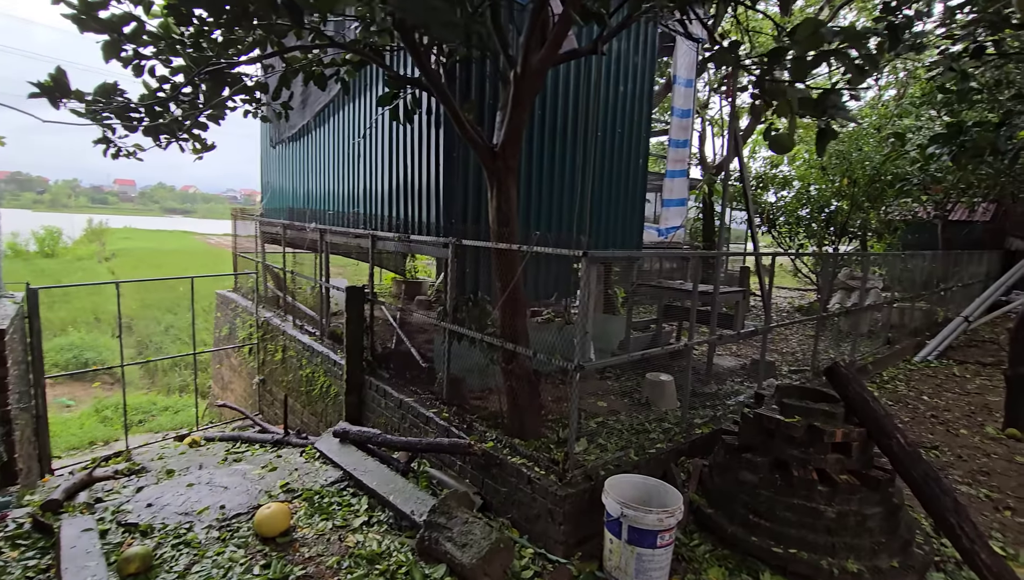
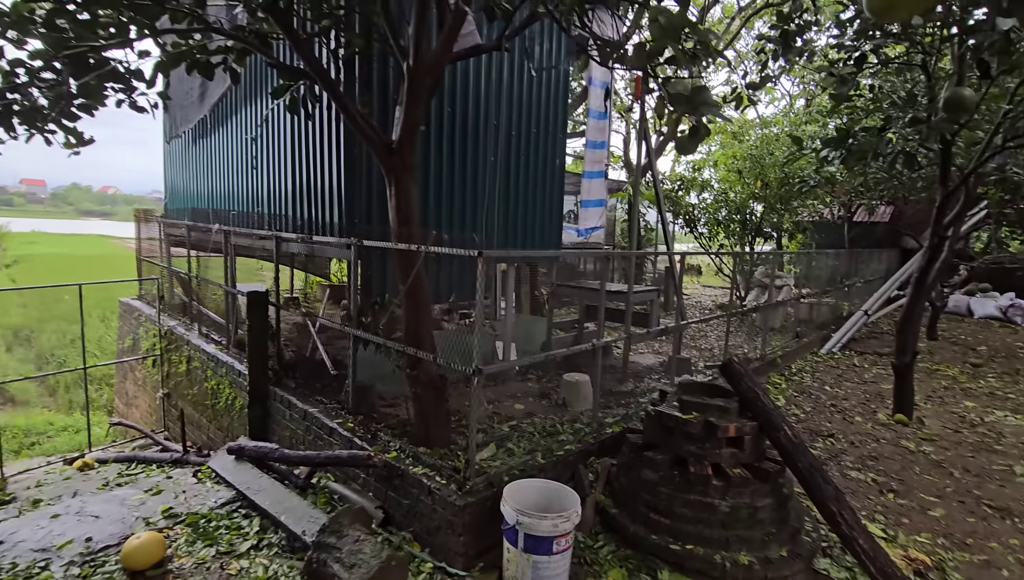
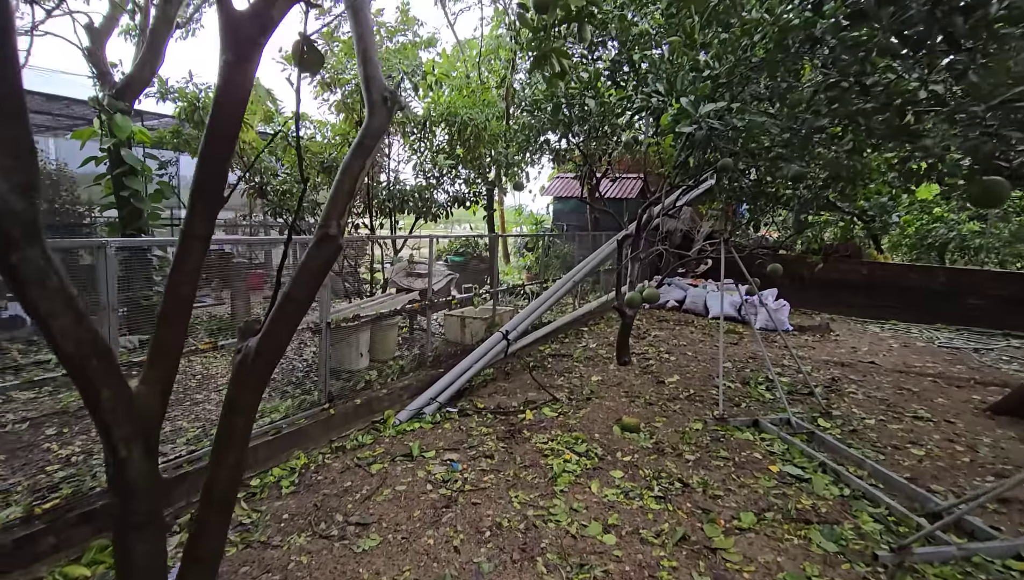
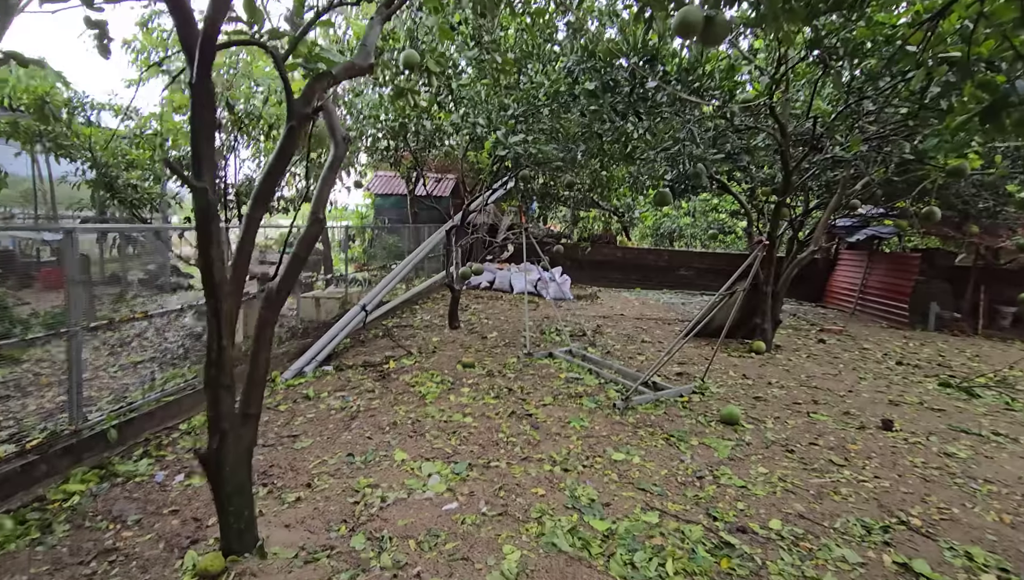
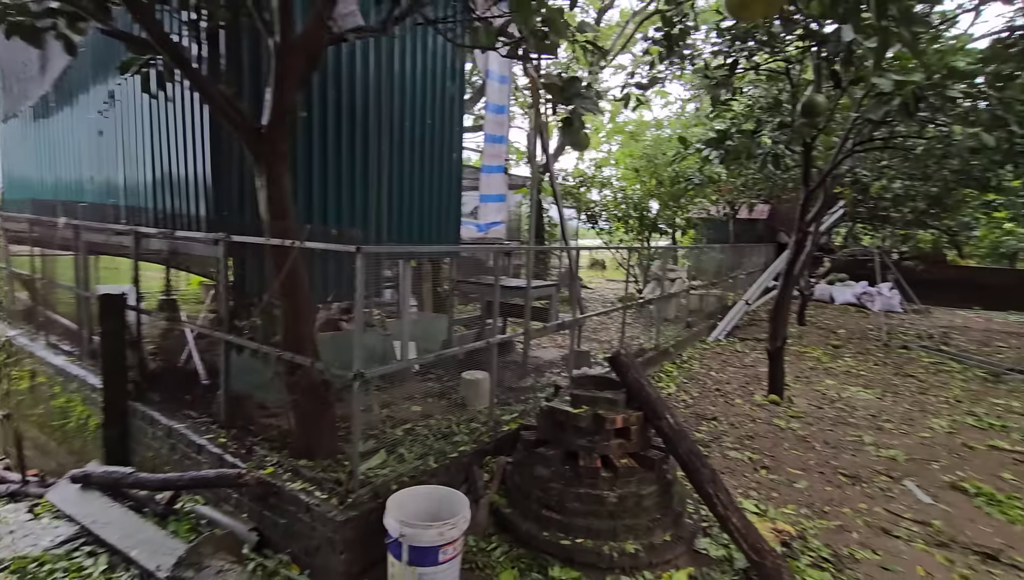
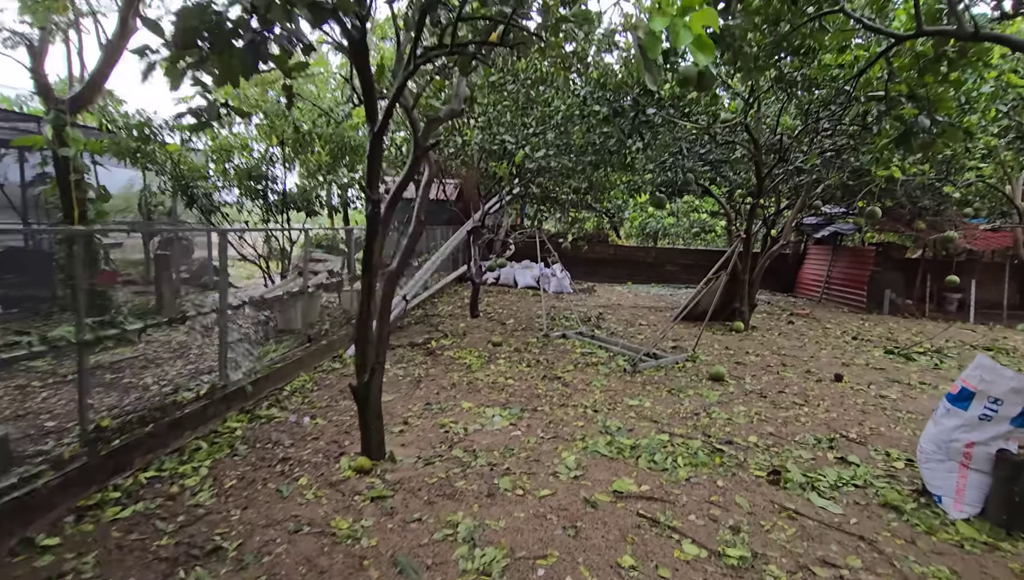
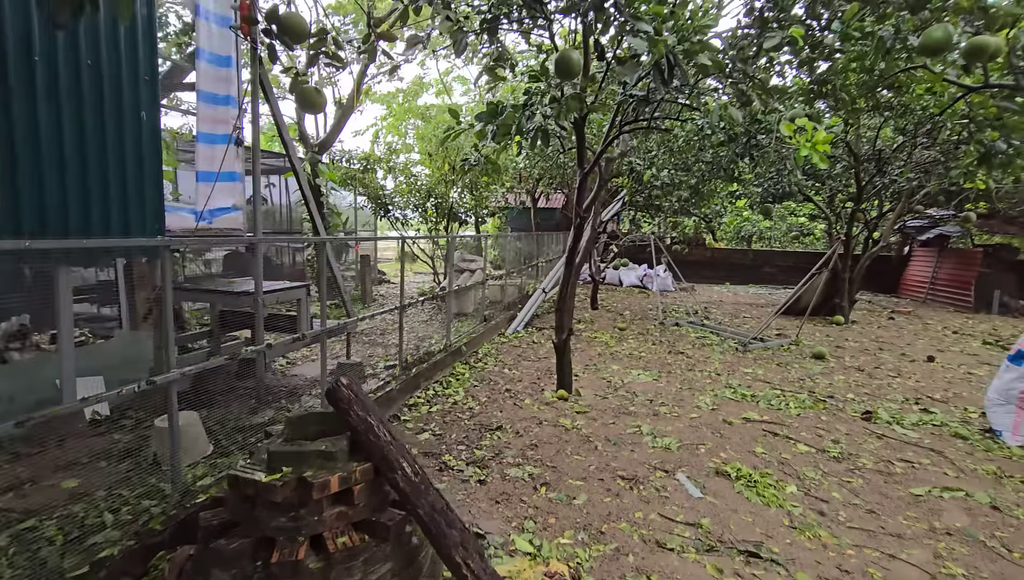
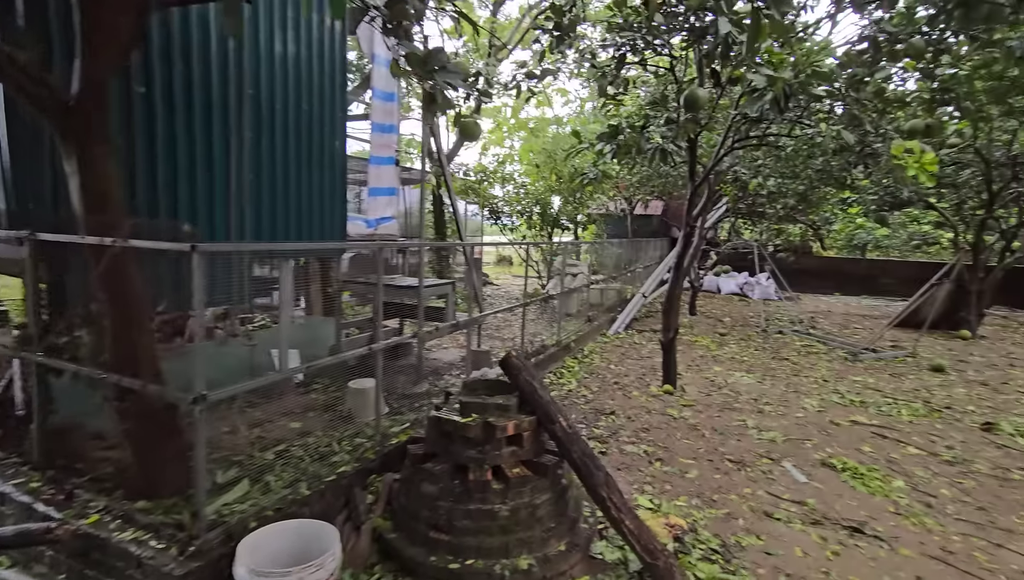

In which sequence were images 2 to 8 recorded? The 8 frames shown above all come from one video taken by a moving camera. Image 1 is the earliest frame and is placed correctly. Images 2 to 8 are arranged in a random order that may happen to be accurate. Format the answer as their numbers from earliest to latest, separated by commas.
2, 5, 8, 7, 6, 4, 3
